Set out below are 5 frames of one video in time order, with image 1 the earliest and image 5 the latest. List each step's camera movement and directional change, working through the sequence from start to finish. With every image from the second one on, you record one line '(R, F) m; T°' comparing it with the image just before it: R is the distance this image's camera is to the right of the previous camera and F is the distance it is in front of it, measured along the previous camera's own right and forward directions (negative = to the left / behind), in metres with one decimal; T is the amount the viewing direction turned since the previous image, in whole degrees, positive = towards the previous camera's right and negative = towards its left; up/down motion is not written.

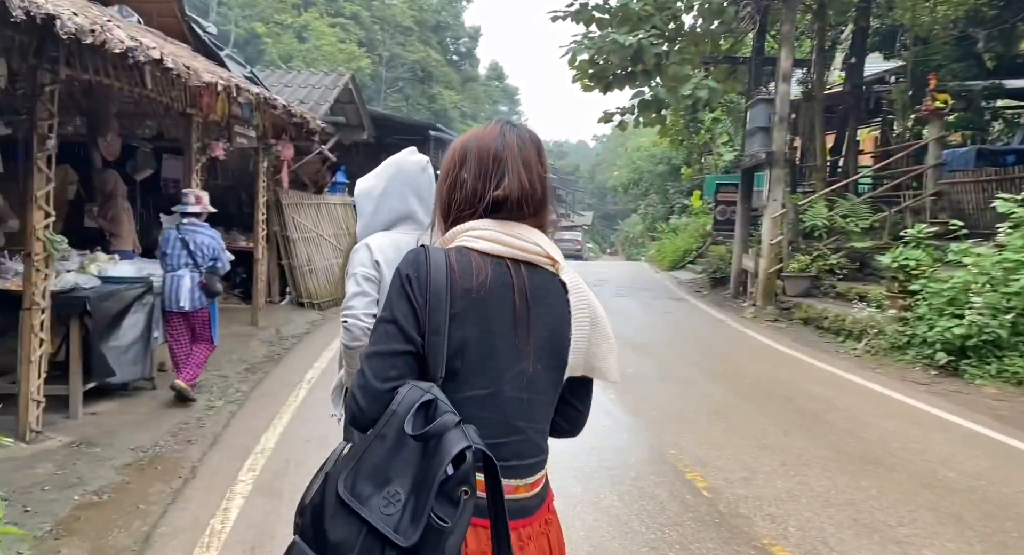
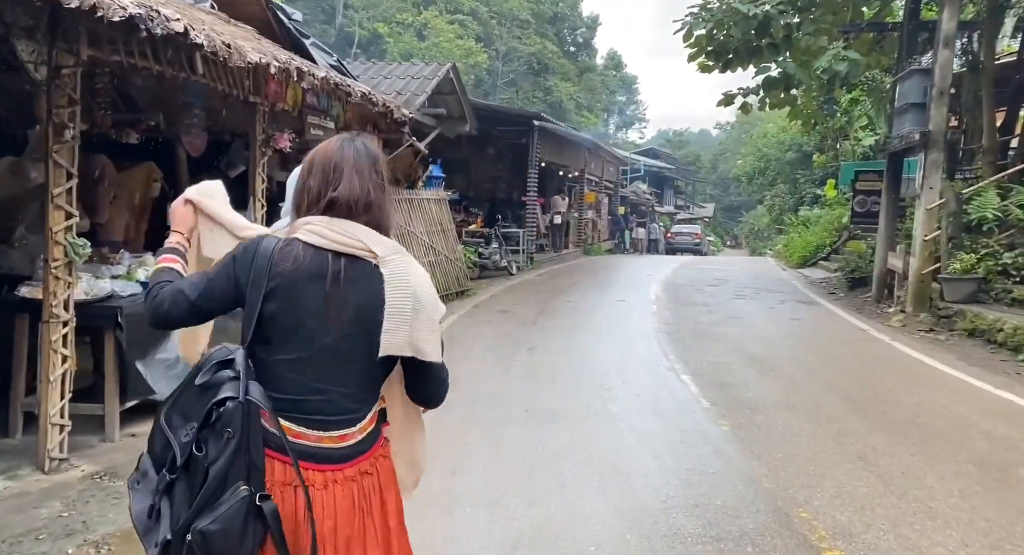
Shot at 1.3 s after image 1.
(+0.2, +0.9) m; -9°
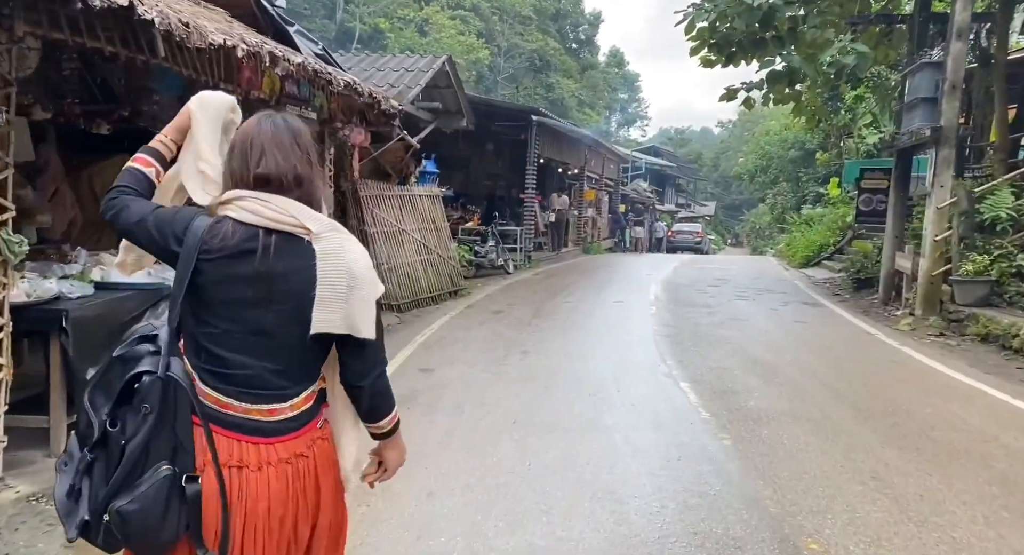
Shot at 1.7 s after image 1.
(+0.1, +0.4) m; 0°
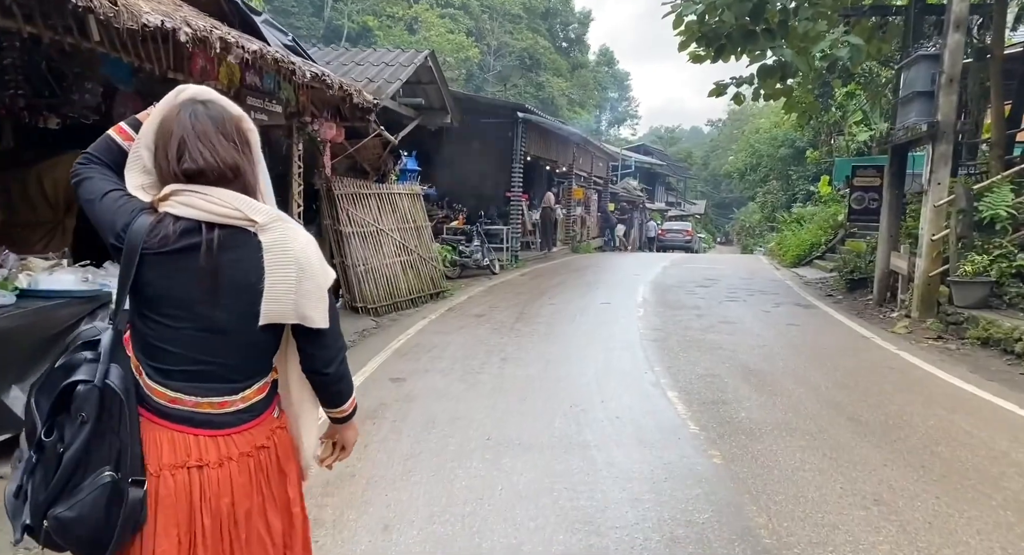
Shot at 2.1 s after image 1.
(+0.1, +0.4) m; +1°
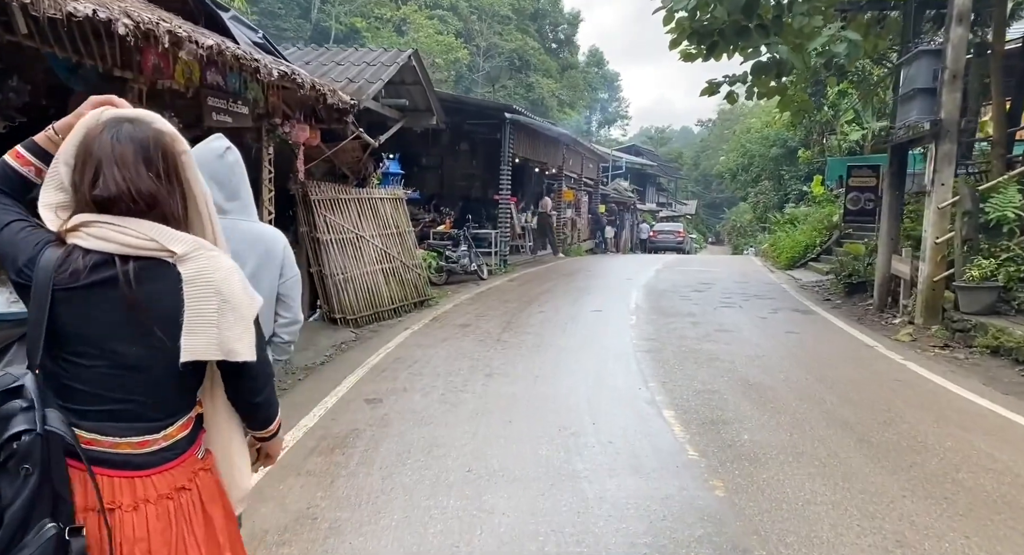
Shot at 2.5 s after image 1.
(+0.1, +0.4) m; +1°
